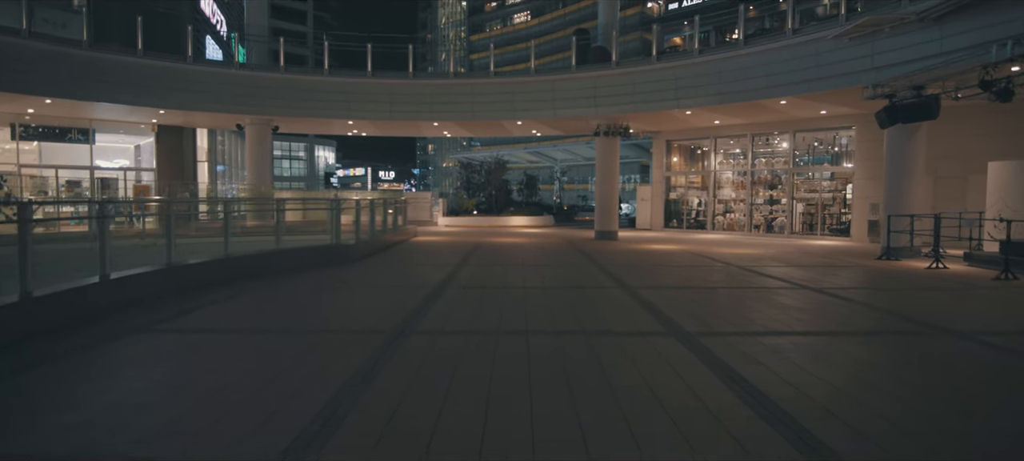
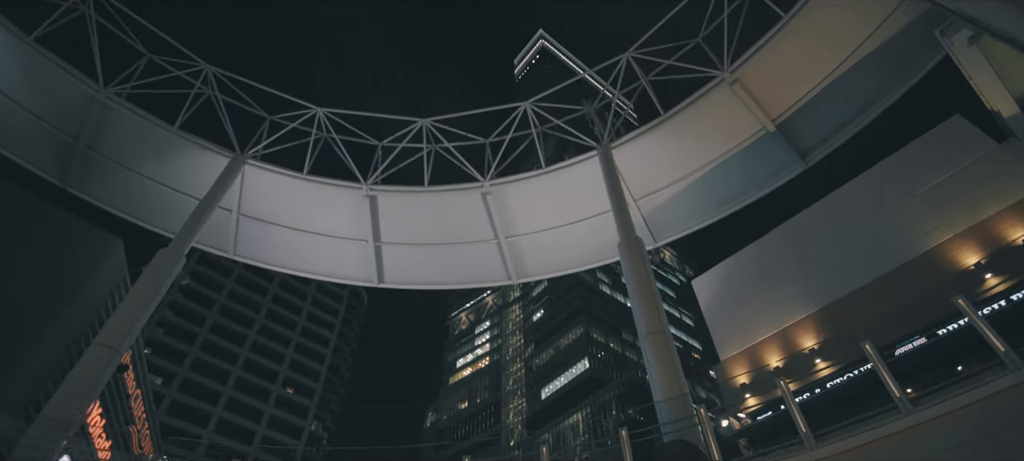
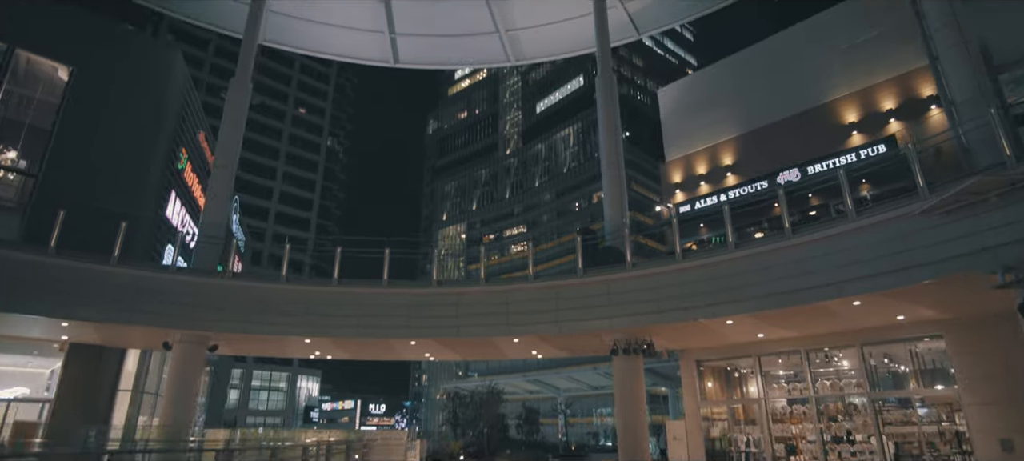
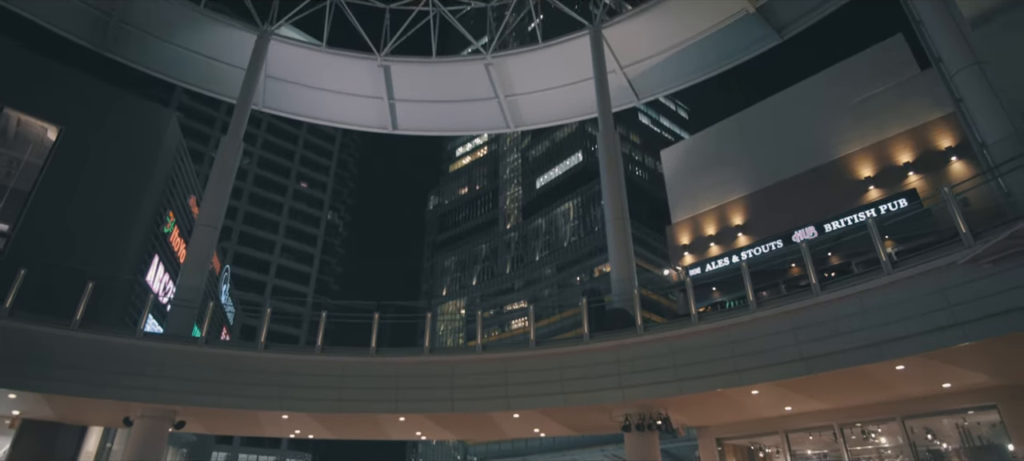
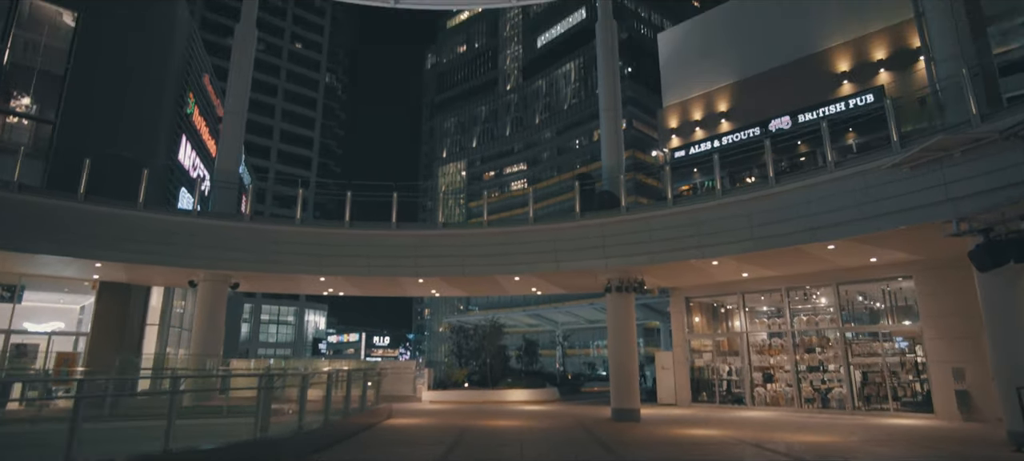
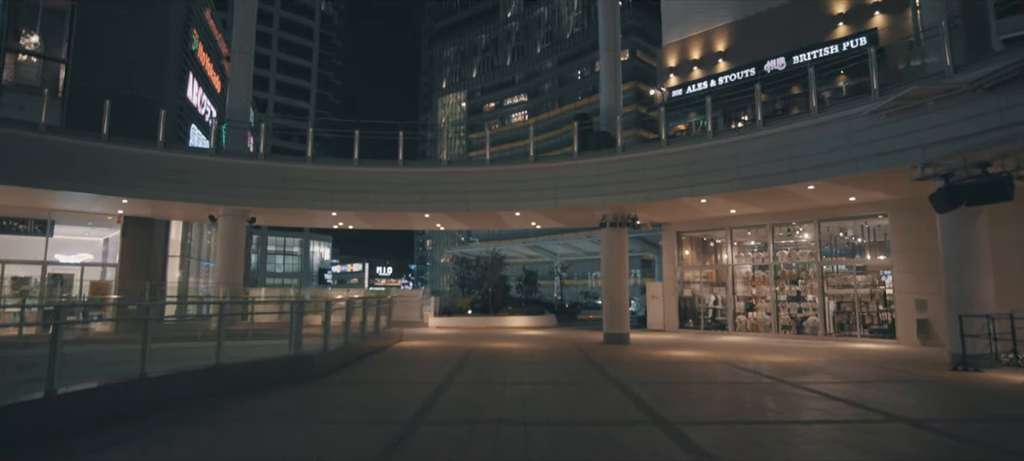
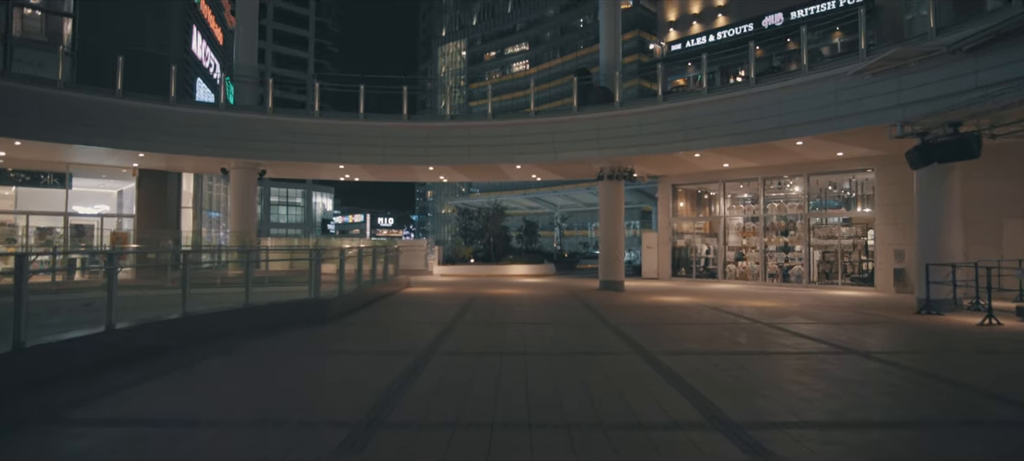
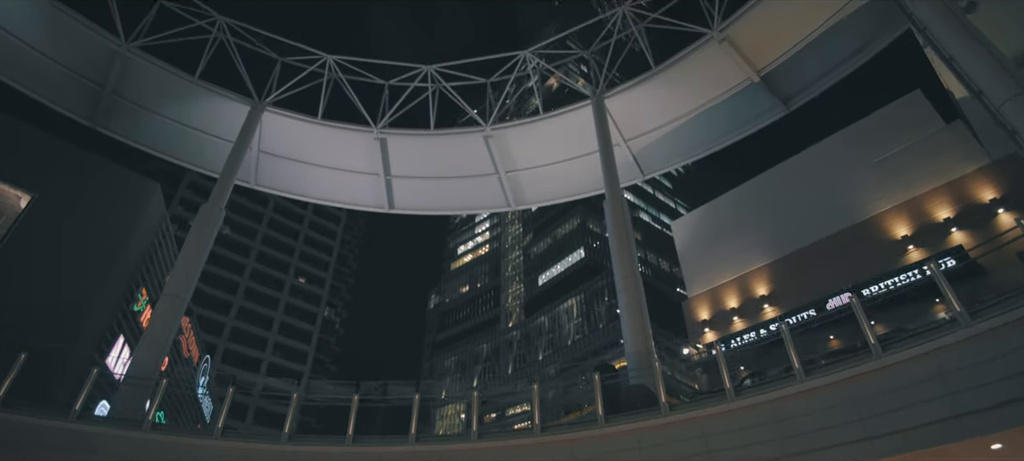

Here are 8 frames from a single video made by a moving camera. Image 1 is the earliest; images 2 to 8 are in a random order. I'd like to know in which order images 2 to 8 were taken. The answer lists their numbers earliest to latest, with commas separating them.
7, 6, 5, 3, 4, 8, 2
